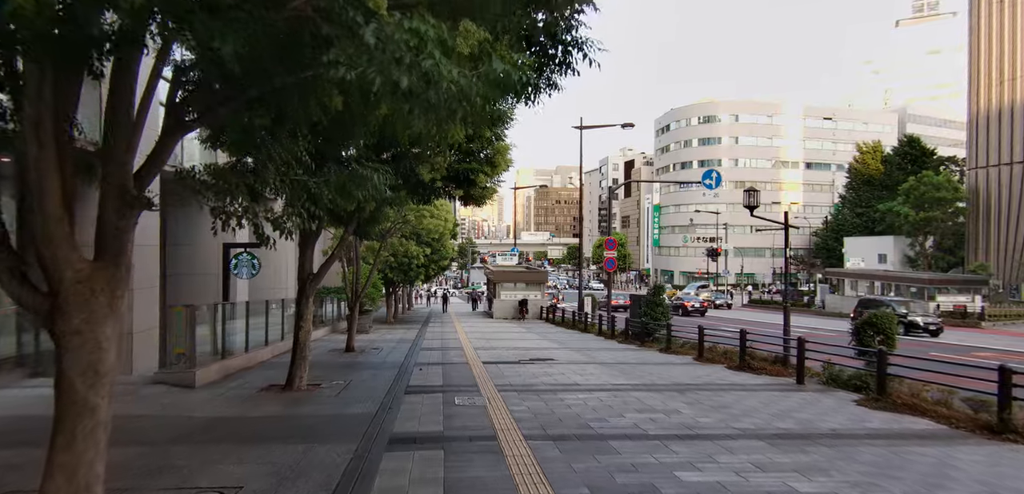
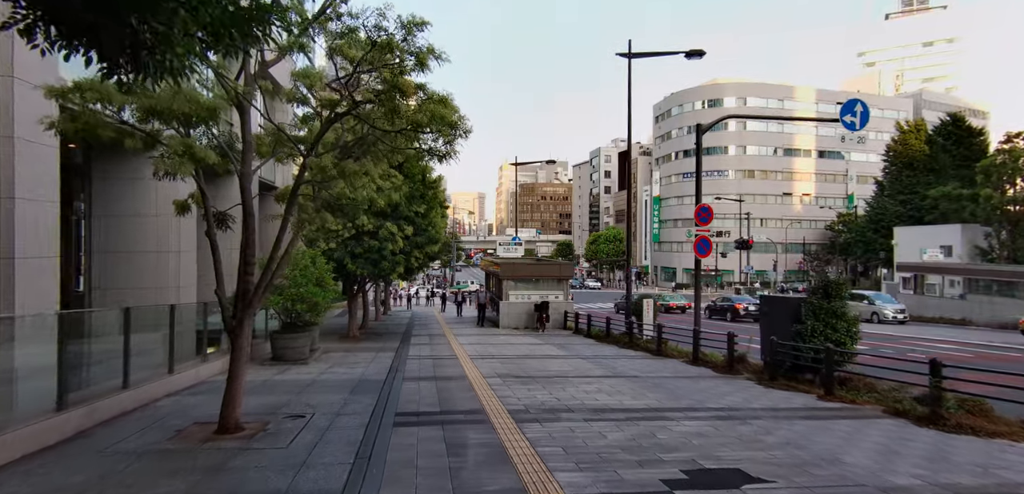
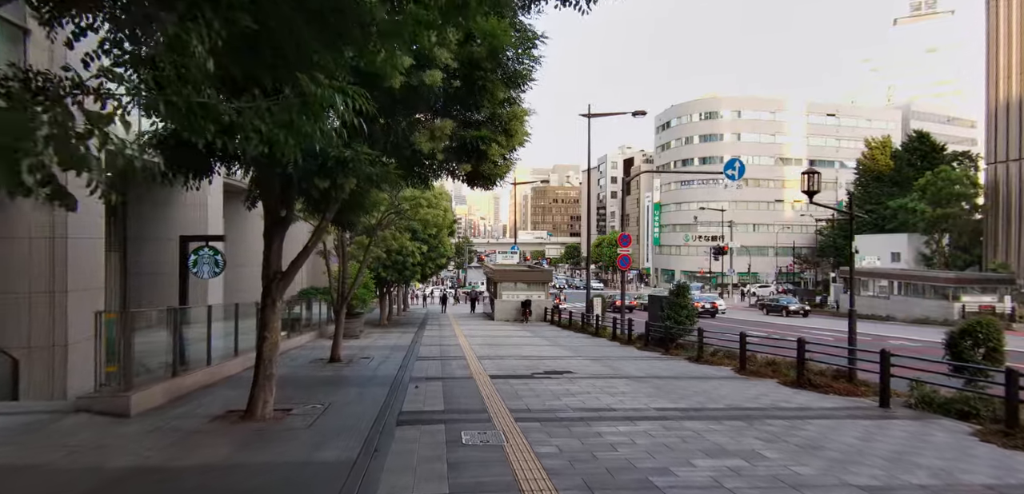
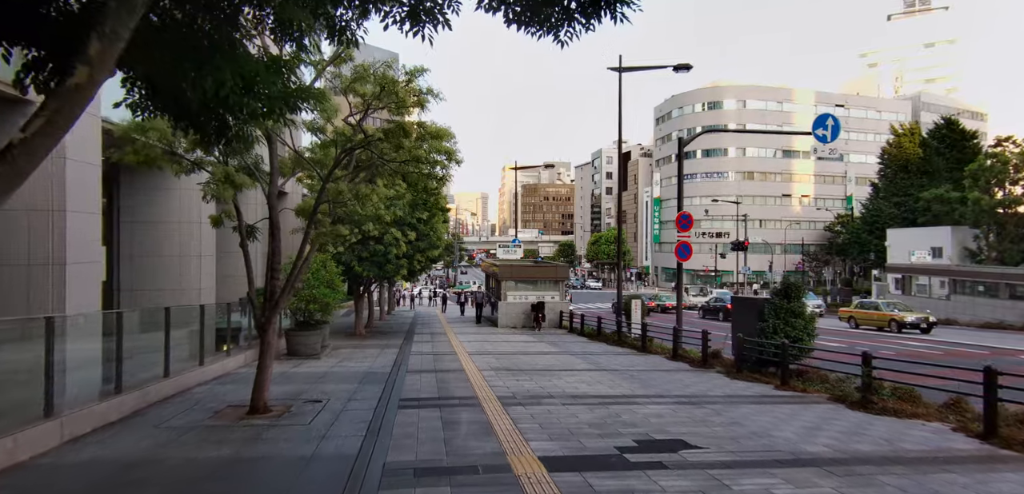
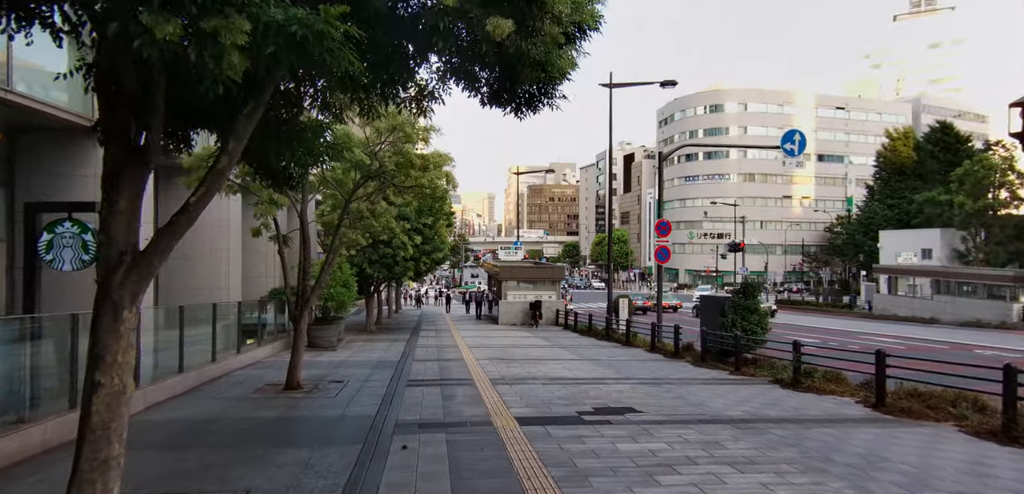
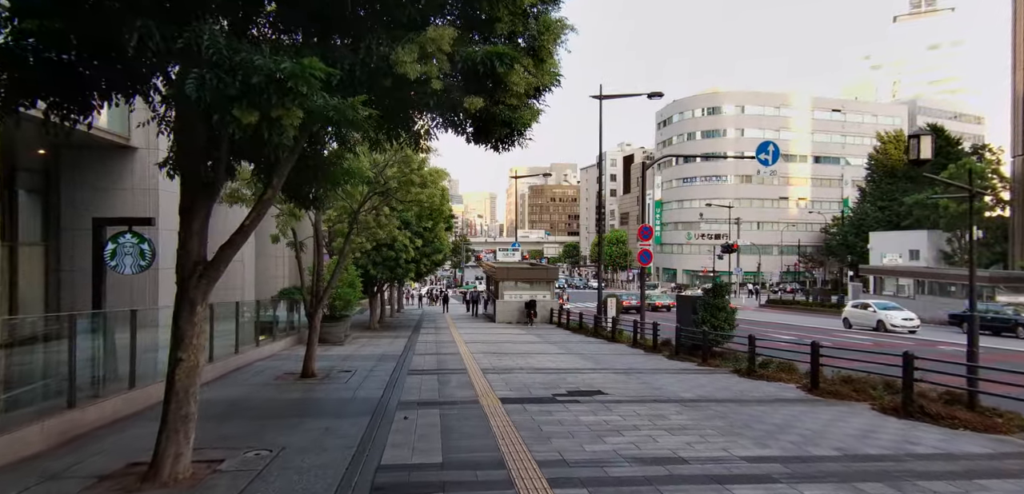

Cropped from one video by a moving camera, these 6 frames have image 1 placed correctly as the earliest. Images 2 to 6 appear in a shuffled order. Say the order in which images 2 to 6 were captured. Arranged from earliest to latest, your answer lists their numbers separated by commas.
3, 6, 5, 4, 2
